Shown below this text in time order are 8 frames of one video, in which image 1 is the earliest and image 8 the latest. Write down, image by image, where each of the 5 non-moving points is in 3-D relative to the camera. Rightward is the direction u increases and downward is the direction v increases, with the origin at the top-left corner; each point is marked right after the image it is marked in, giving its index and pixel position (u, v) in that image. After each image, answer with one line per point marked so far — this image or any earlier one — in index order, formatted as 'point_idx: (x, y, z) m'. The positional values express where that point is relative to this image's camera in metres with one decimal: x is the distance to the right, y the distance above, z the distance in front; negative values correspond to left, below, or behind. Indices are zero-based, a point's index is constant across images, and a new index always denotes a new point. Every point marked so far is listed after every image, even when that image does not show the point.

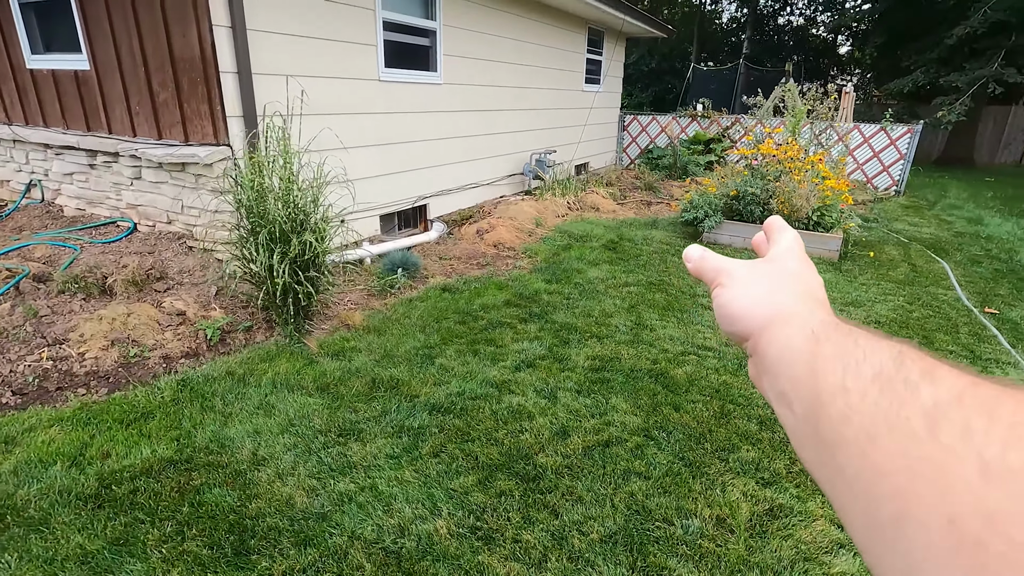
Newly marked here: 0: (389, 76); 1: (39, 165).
0: (-1.0, +1.7, +4.4) m
1: (-3.8, +1.0, +4.3) m
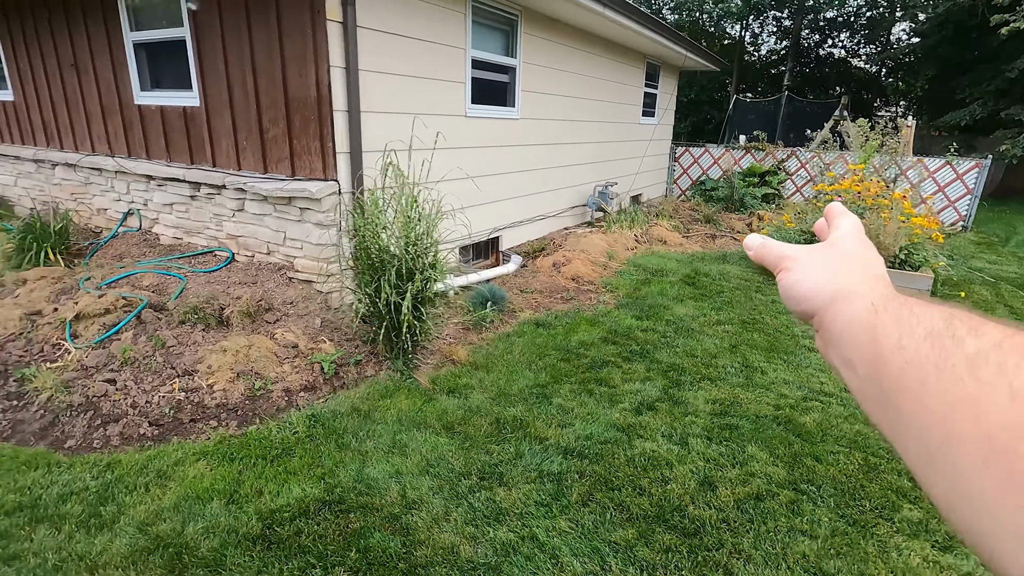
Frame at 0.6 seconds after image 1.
0: (-0.3, +1.5, +4.5) m
1: (-3.1, +0.8, +4.5) m
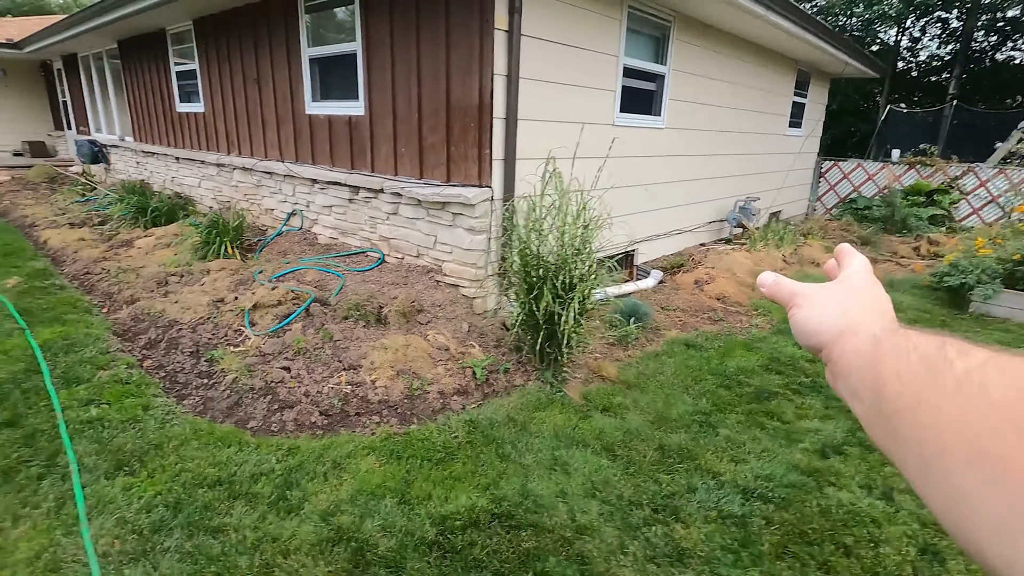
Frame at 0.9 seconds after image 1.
0: (+0.9, +1.4, +4.4) m
1: (-1.9, +0.8, +4.9) m
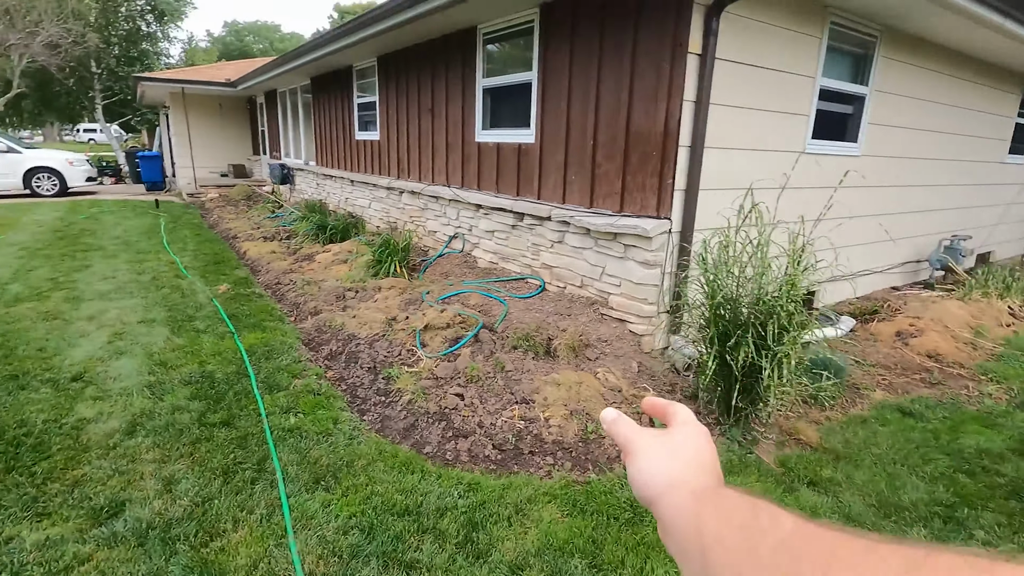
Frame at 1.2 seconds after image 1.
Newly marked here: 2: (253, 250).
0: (+2.2, +1.0, +3.9) m
1: (-0.4, +0.6, +5.0) m
2: (-3.1, +0.5, +6.4) m
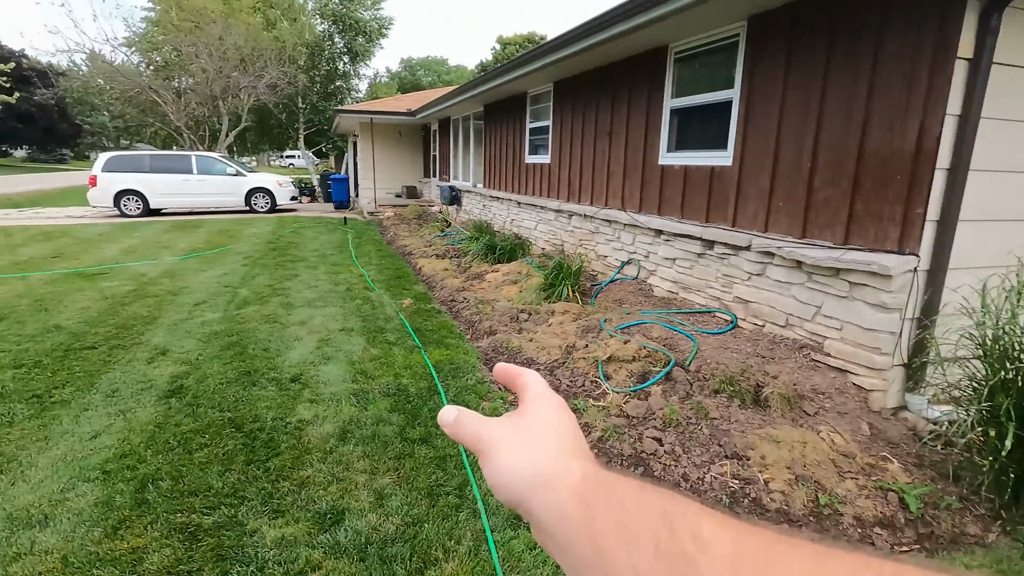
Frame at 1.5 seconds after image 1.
0: (+3.5, +0.7, +3.1) m
1: (+1.2, +0.4, +4.8) m
2: (-1.1, +0.3, +6.8) m
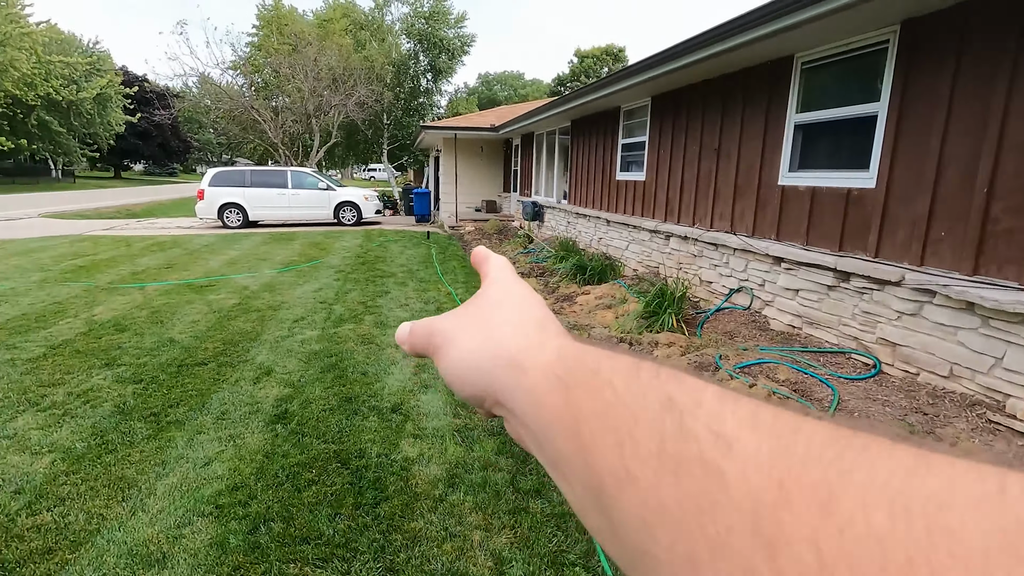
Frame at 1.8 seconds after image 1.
0: (+4.1, +0.4, +2.4) m
1: (+2.0, +0.1, +4.4) m
2: (0.0, 0.0, +6.7) m
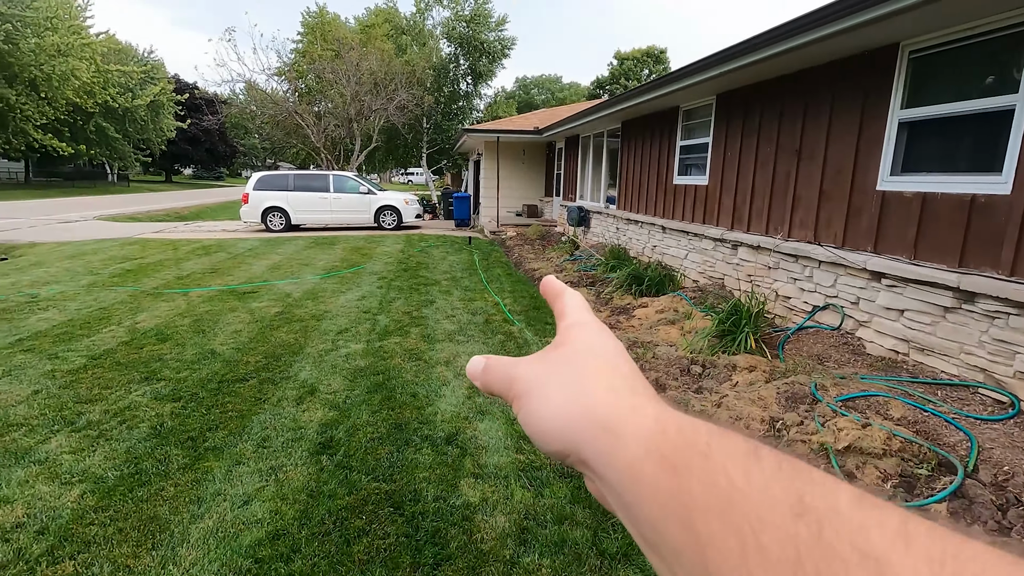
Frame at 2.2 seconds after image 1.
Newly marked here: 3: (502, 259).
0: (+4.4, +0.3, +1.8) m
1: (+2.4, 0.0, +3.9) m
2: (+0.6, -0.1, +6.3) m
3: (-0.2, +0.5, +9.3) m
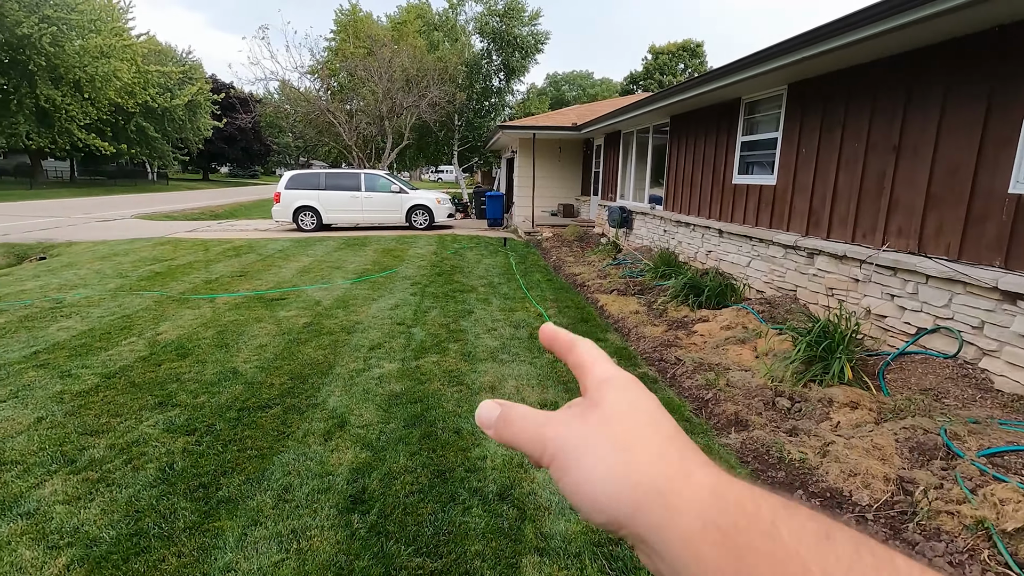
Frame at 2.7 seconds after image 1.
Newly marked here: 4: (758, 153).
0: (+4.6, +0.1, +1.0) m
1: (+2.8, -0.2, +3.3) m
2: (+1.1, -0.2, +5.8) m
3: (+0.5, +0.4, +8.8) m
4: (+2.7, +1.5, +6.0) m
